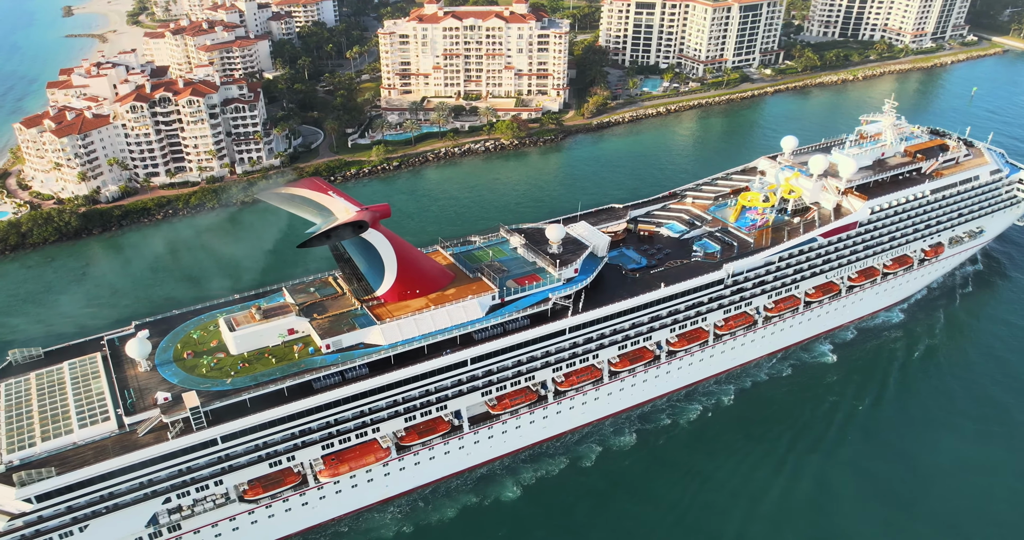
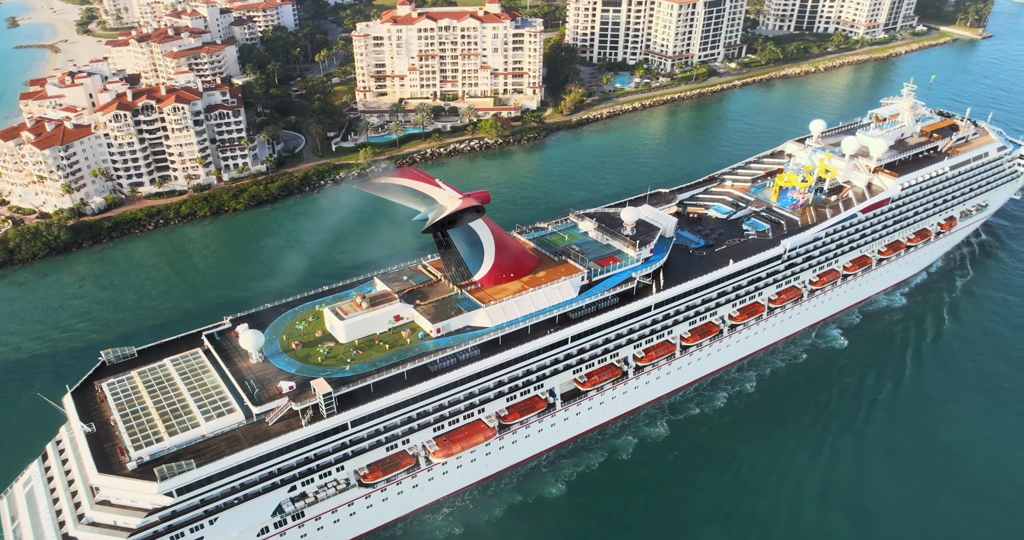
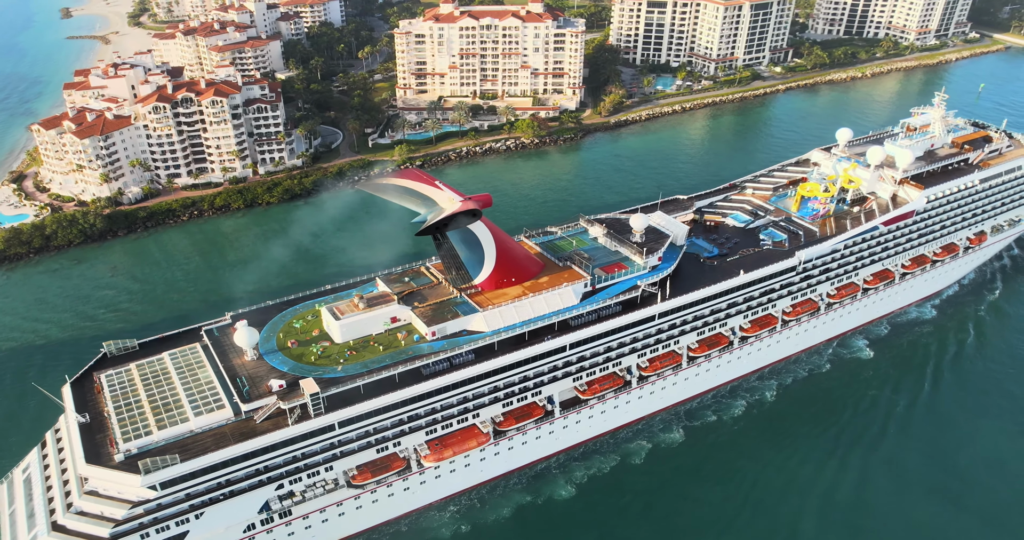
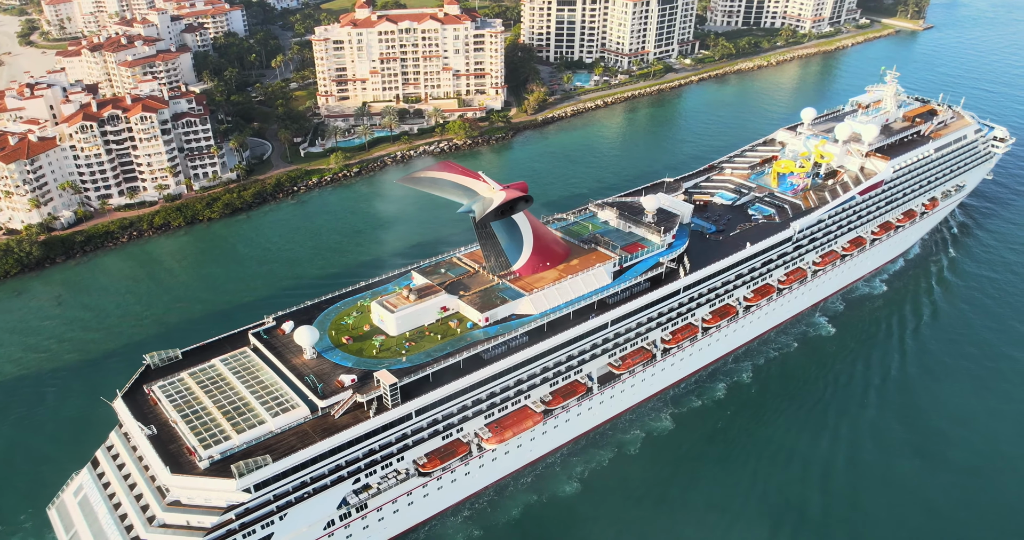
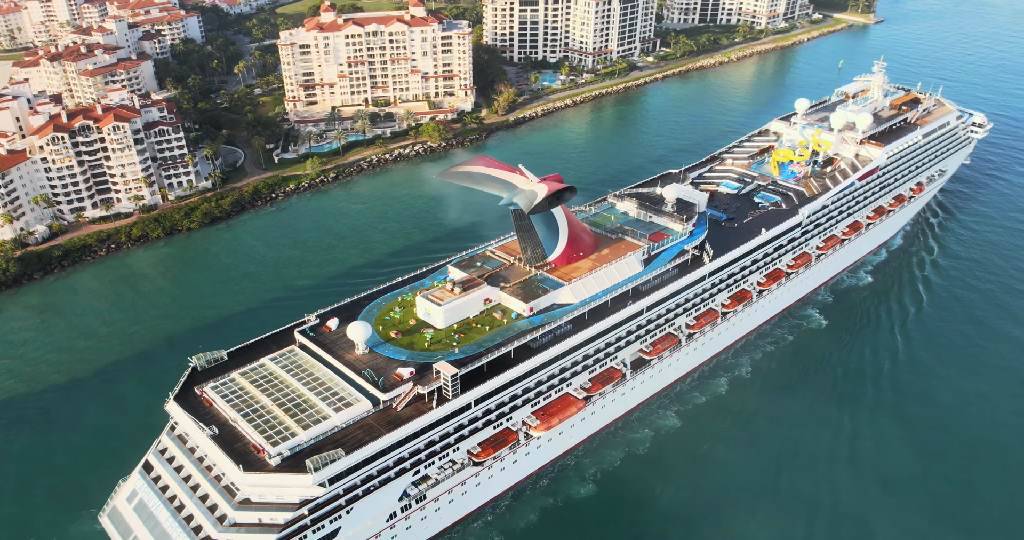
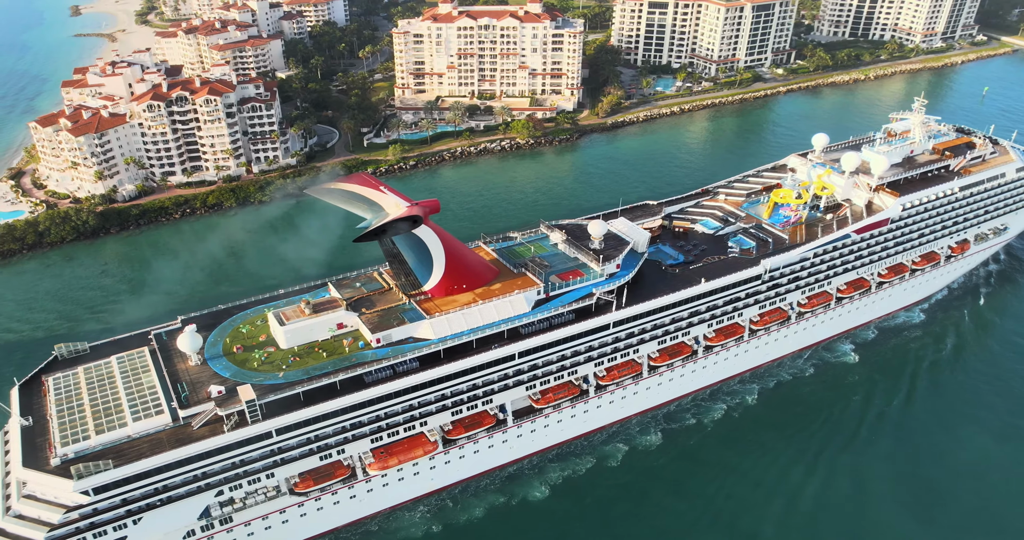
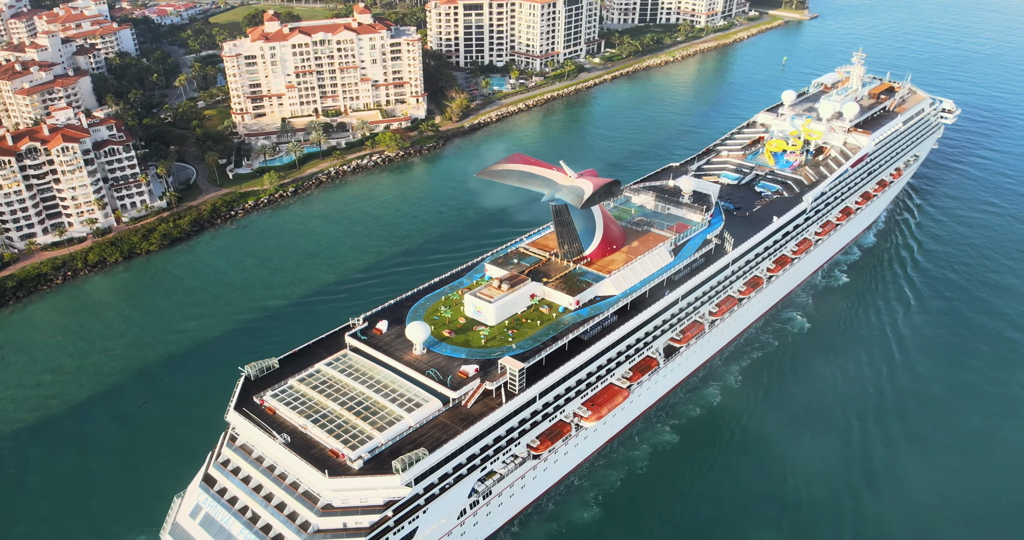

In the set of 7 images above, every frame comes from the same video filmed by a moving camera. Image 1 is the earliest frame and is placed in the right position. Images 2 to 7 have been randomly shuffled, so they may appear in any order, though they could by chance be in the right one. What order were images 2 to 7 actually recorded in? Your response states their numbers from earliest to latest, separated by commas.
6, 3, 2, 4, 5, 7
